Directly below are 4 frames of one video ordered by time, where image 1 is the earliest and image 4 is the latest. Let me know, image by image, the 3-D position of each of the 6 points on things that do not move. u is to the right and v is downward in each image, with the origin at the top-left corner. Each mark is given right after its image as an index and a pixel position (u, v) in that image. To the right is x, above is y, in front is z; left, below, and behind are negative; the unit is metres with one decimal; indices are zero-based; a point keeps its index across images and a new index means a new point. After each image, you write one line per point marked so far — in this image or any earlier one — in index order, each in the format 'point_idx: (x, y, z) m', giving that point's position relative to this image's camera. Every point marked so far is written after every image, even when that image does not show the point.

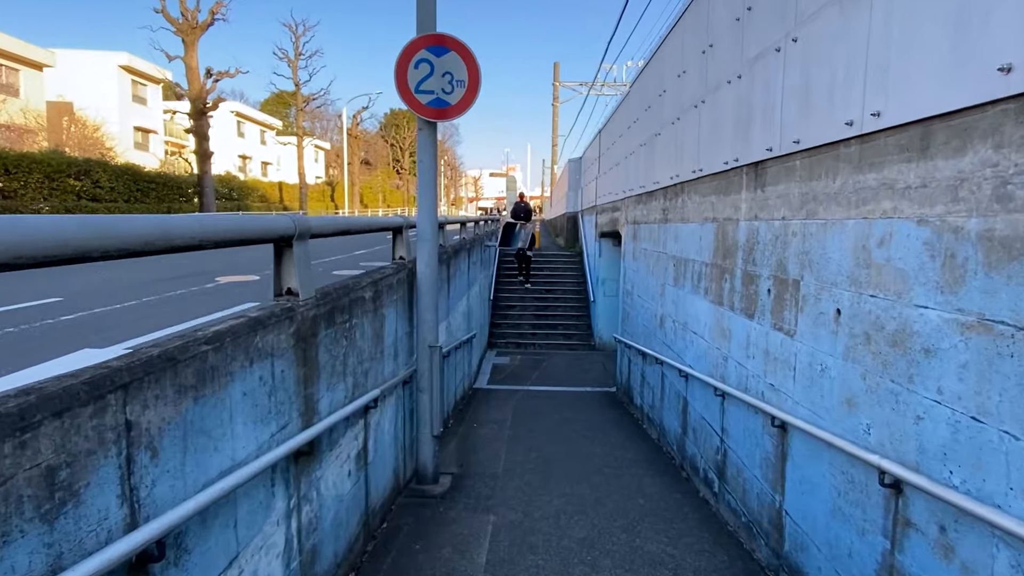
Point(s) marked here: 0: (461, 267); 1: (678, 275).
0: (-0.7, +0.3, +7.9) m
1: (+1.6, +0.1, +5.6) m
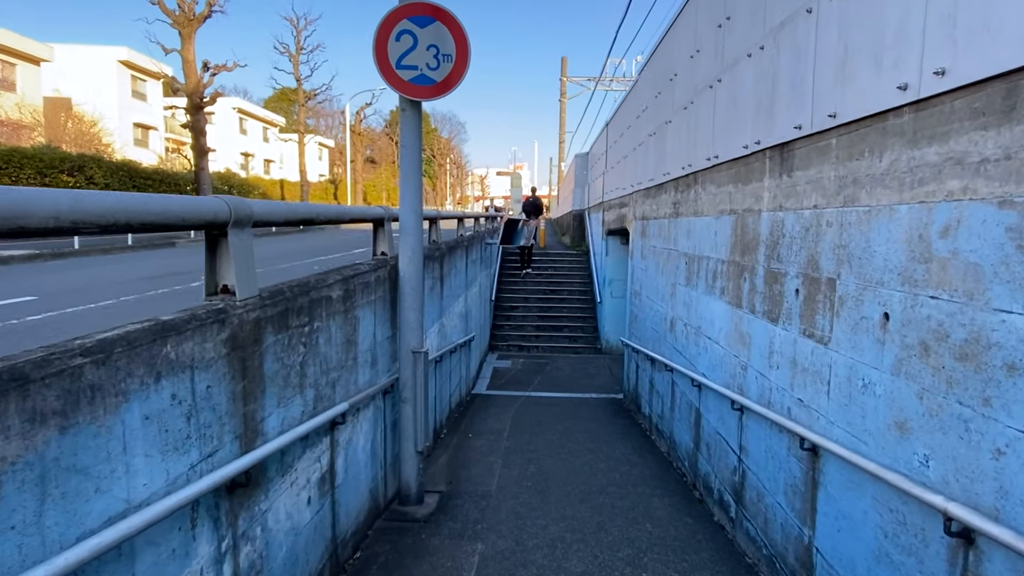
0: (-0.7, +0.3, +7.5) m
1: (+1.6, +0.1, +5.1) m
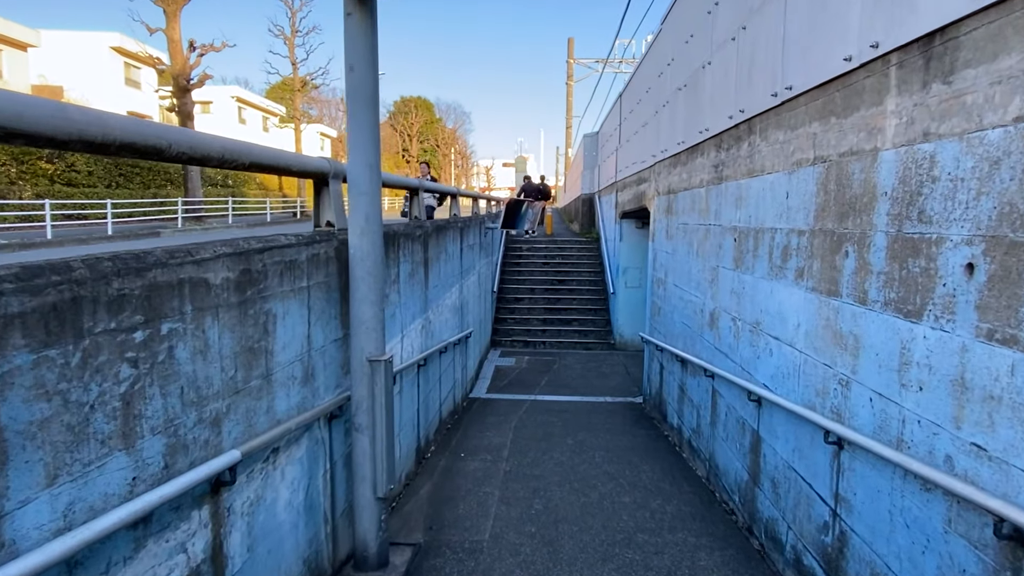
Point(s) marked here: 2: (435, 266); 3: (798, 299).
0: (-0.7, +0.4, +6.3) m
1: (+1.5, +0.2, +3.9) m
2: (-0.7, +0.2, +5.6) m
3: (+1.5, -0.1, +3.0) m
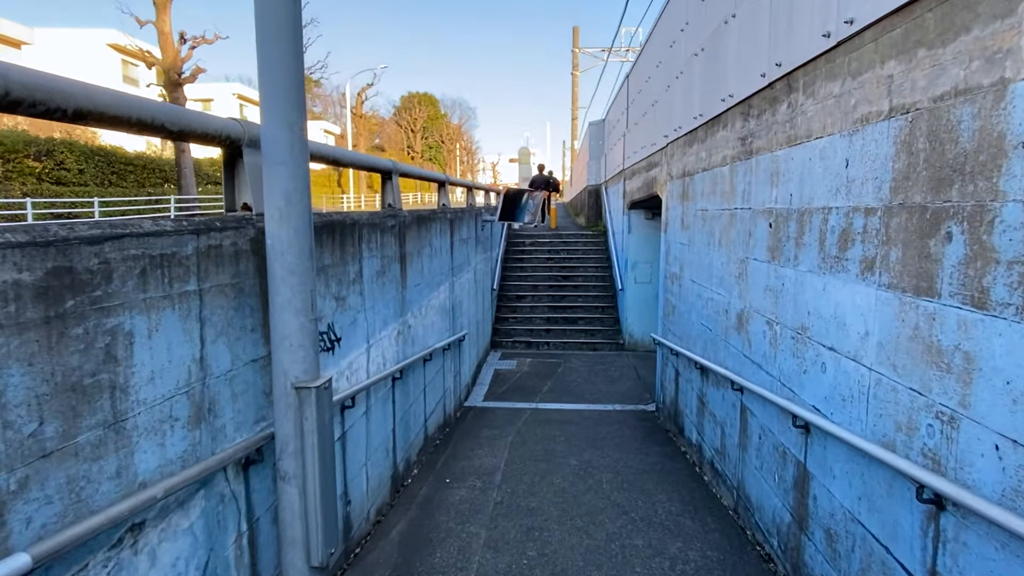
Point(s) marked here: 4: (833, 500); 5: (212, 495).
0: (-0.7, +0.4, +5.6) m
1: (+1.5, +0.3, +3.1) m
2: (-0.8, +0.2, +4.9) m
3: (+1.4, 0.0, +2.3) m
4: (+1.4, -0.9, +2.6) m
5: (-1.0, -0.7, +2.0) m
